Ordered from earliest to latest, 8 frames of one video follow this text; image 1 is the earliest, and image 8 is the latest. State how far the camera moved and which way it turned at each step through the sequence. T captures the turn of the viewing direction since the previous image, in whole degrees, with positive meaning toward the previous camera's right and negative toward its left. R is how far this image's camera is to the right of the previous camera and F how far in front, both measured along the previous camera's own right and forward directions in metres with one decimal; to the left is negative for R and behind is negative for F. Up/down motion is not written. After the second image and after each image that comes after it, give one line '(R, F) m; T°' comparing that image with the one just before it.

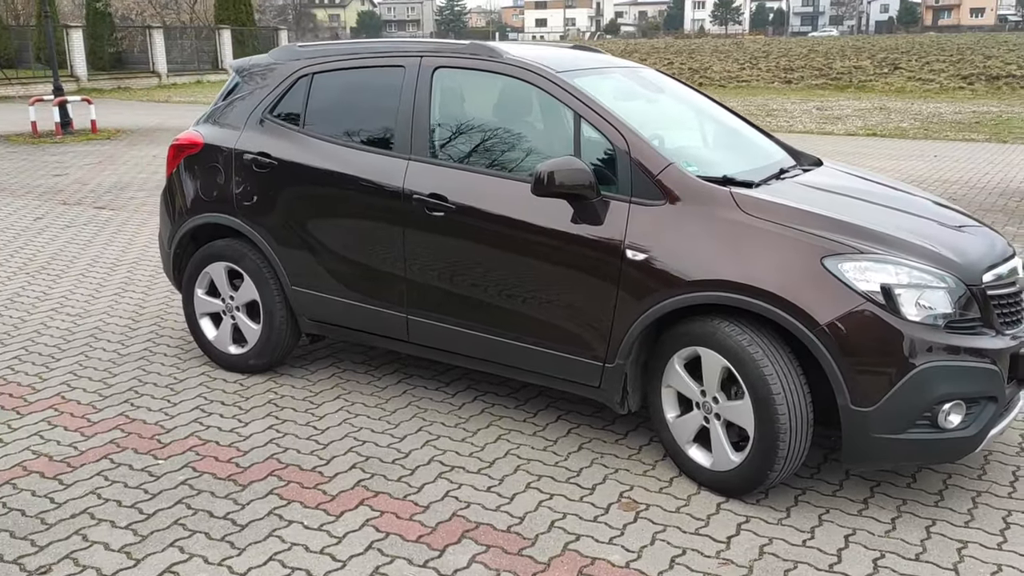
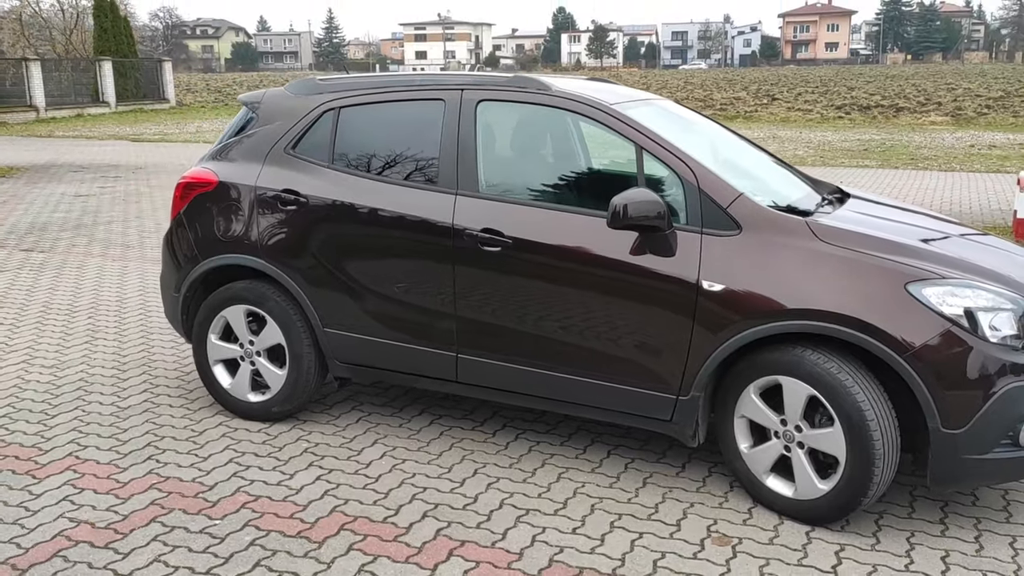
(-0.7, +0.1) m; +7°
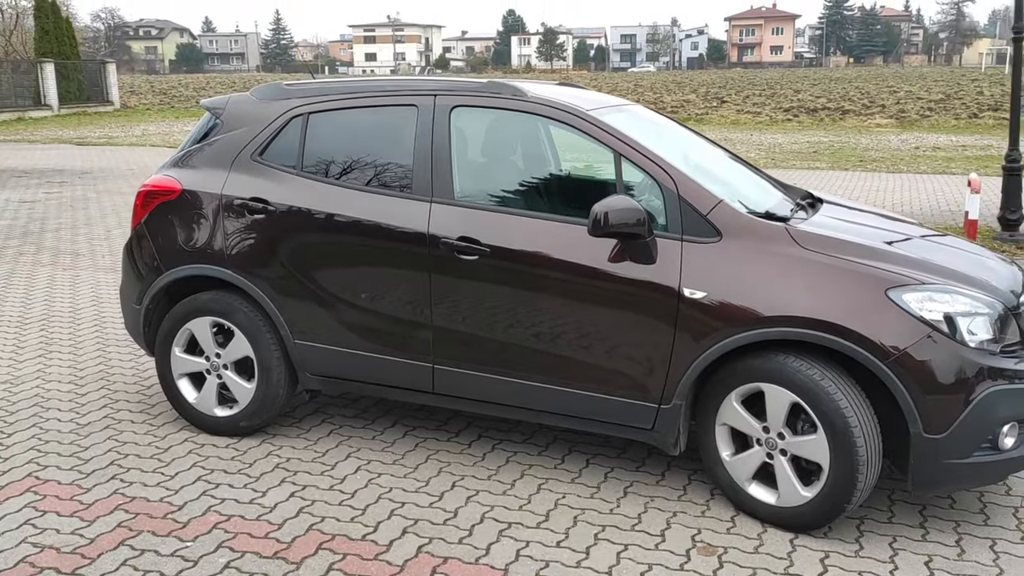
(-0.1, +0.1) m; +3°
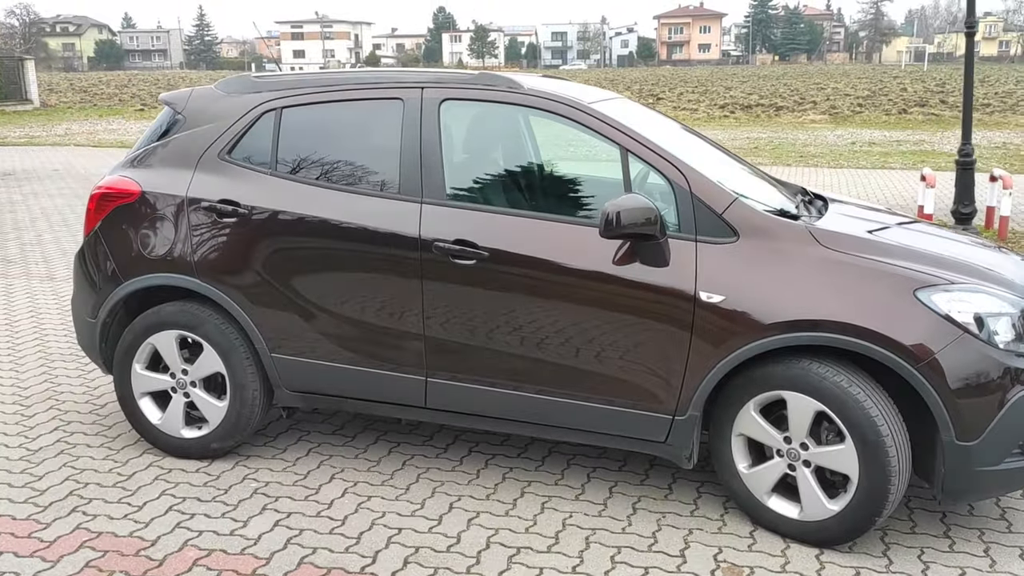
(-0.3, +0.3) m; +4°
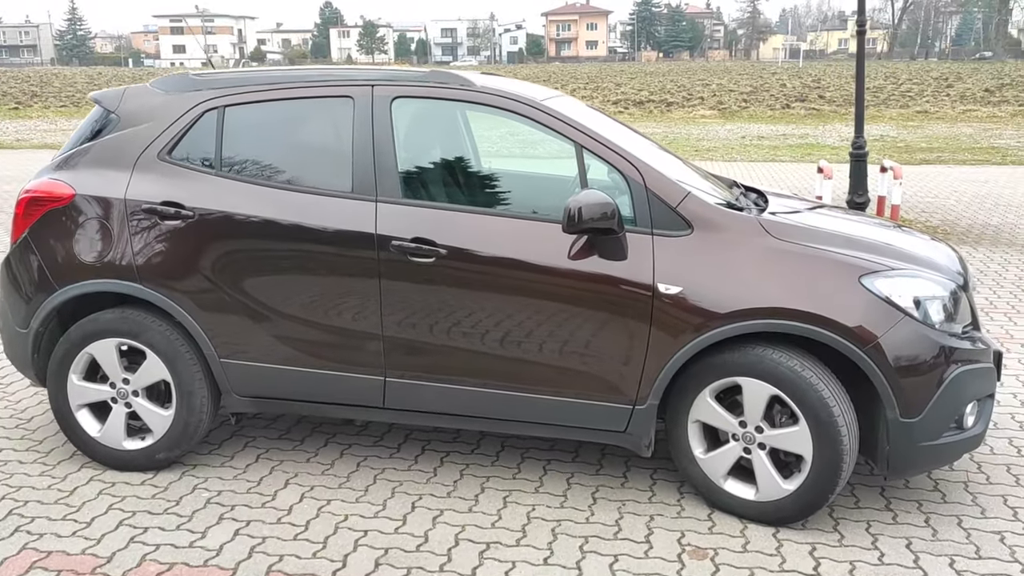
(-0.2, 0.0) m; +6°
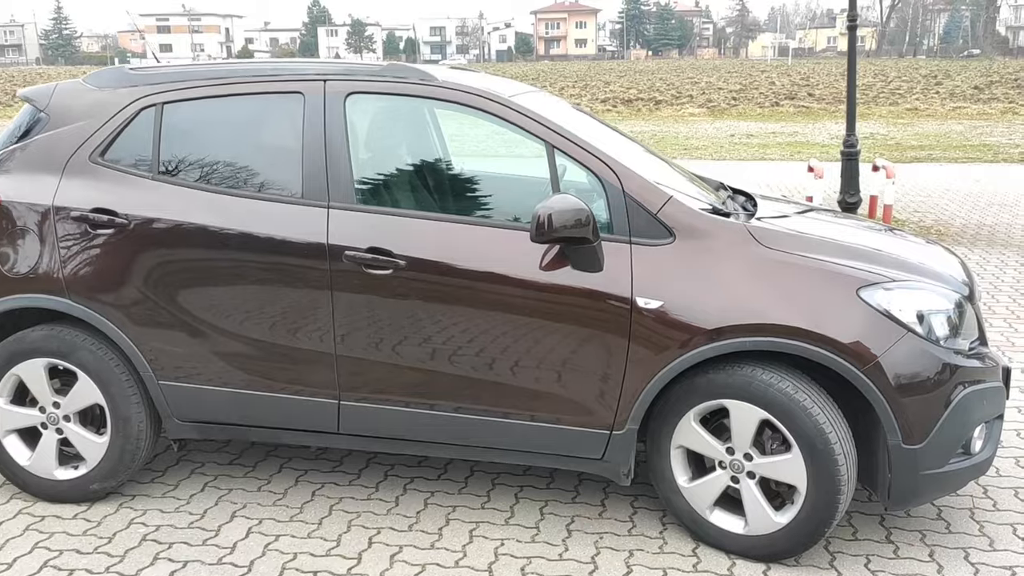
(+0.1, +0.3) m; +1°
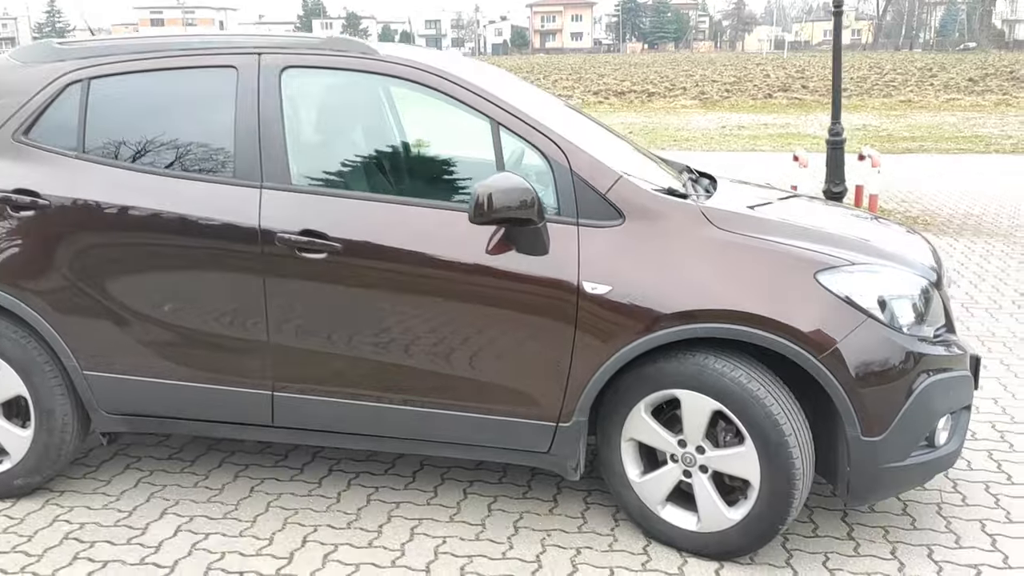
(+0.2, +0.2) m; 0°
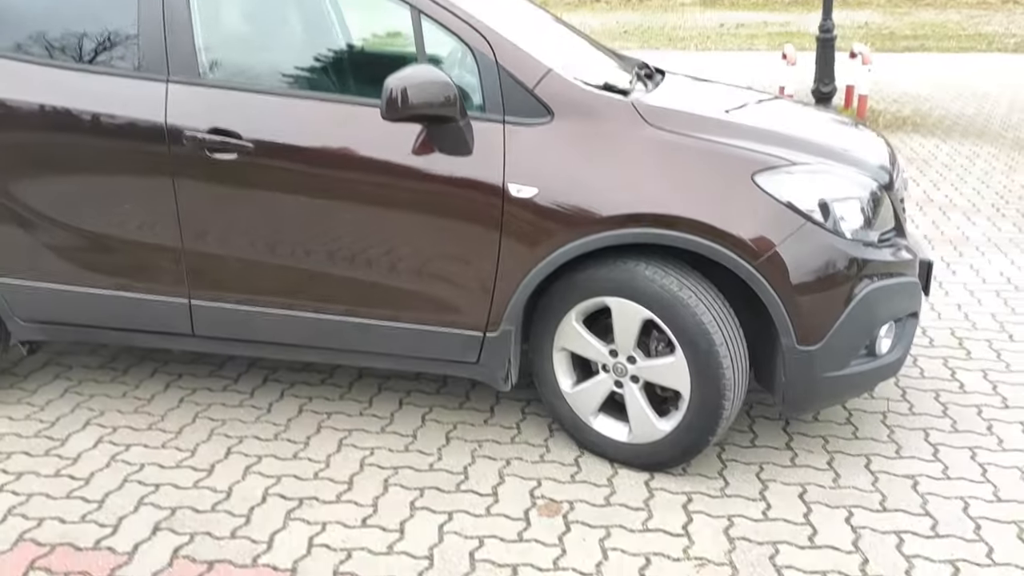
(+0.2, +0.1) m; 0°
